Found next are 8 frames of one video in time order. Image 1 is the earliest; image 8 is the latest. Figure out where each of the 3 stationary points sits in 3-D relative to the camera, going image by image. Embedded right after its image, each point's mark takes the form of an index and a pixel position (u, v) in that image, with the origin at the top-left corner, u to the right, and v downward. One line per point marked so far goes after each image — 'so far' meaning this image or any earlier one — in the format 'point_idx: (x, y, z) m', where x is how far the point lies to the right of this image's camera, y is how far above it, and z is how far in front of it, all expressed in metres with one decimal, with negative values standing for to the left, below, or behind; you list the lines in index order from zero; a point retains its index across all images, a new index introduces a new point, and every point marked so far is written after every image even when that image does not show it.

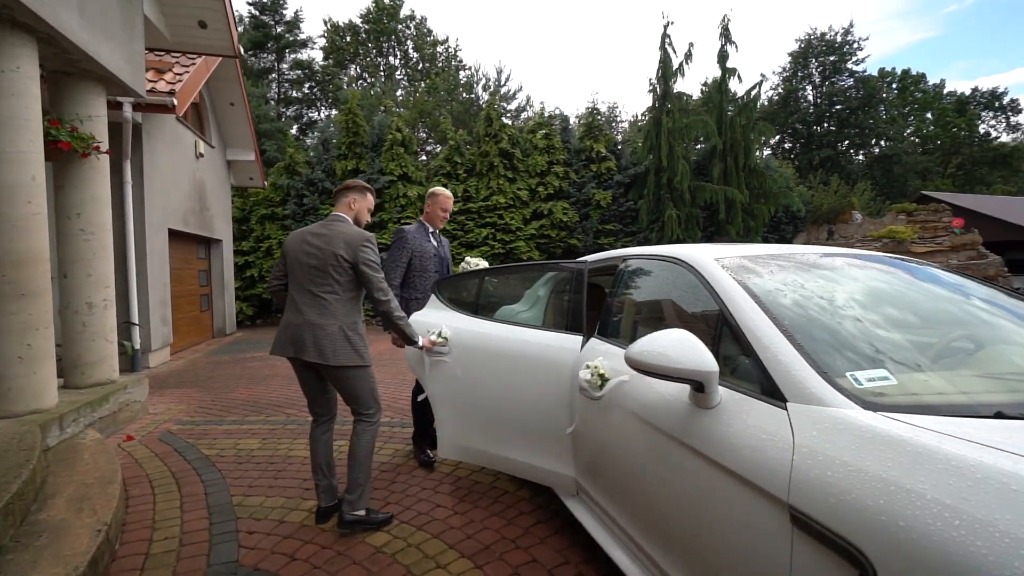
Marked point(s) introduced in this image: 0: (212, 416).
0: (-3.0, -1.3, +4.9) m
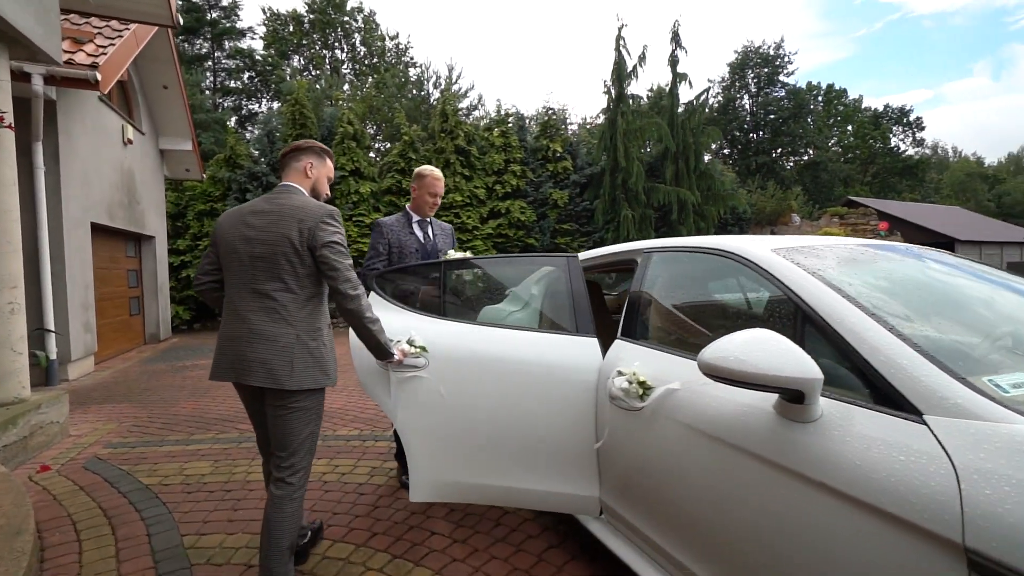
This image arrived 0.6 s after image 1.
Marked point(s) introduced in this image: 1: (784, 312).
0: (-3.1, -1.3, +4.2) m
1: (+1.0, -0.1, +1.7) m
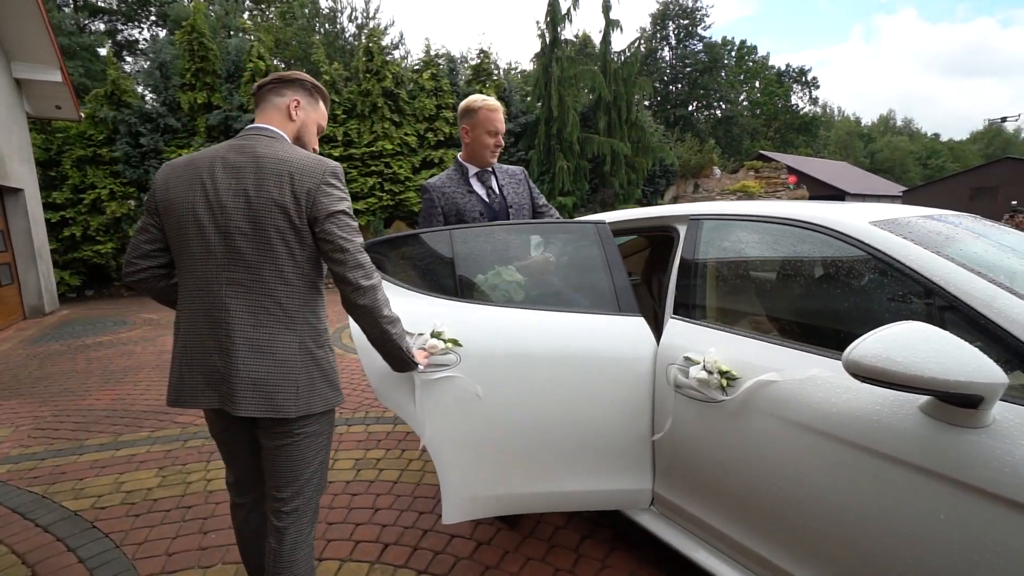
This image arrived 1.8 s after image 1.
0: (-3.2, -1.1, +3.4) m
1: (+1.2, 0.0, +1.5) m
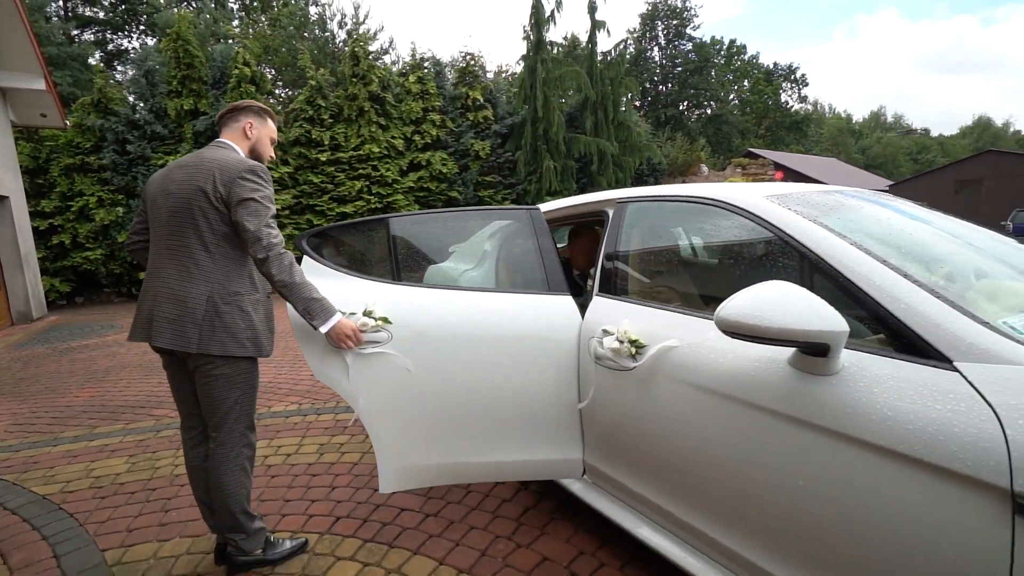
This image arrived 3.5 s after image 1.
0: (-3.5, -1.1, +3.6) m
1: (+0.9, +0.1, +1.7) m
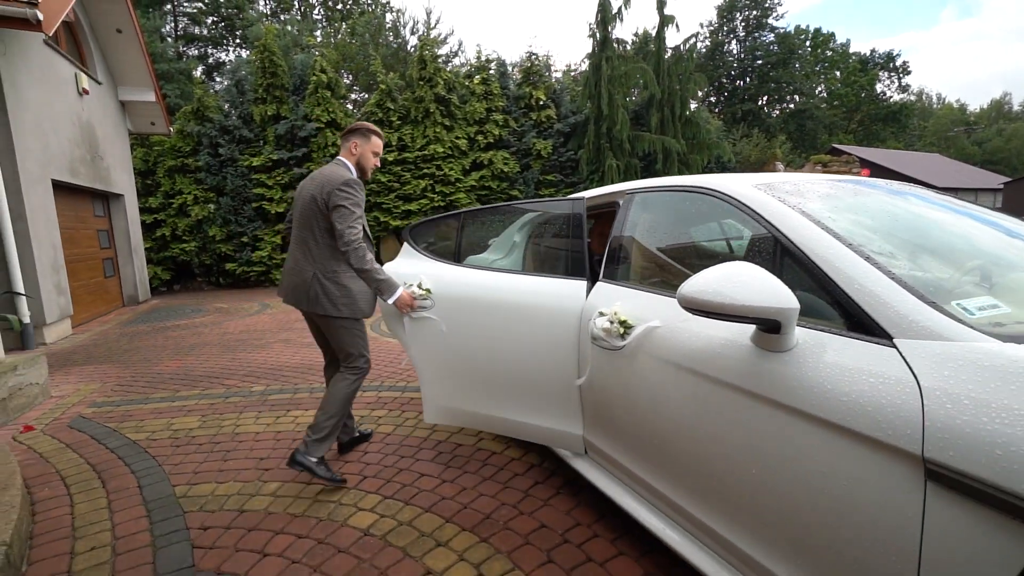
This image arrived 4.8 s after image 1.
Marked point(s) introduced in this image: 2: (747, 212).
0: (-3.3, -0.9, +4.2) m
1: (+0.9, +0.1, +1.7) m
2: (+0.9, +0.3, +1.8) m
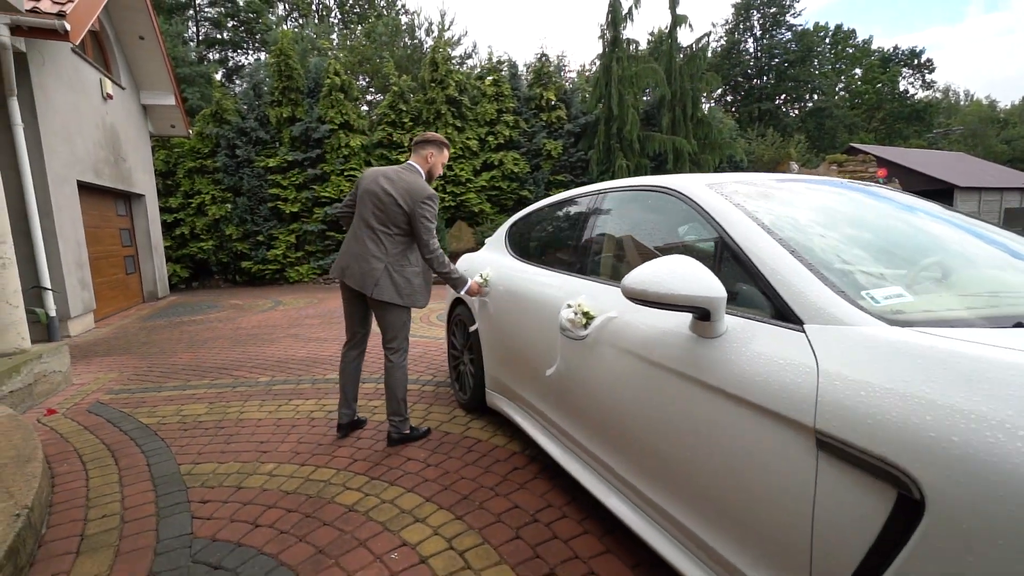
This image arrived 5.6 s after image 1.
0: (-3.3, -0.9, +4.4) m
1: (+0.8, +0.2, +1.9) m
2: (+0.7, +0.3, +1.9) m
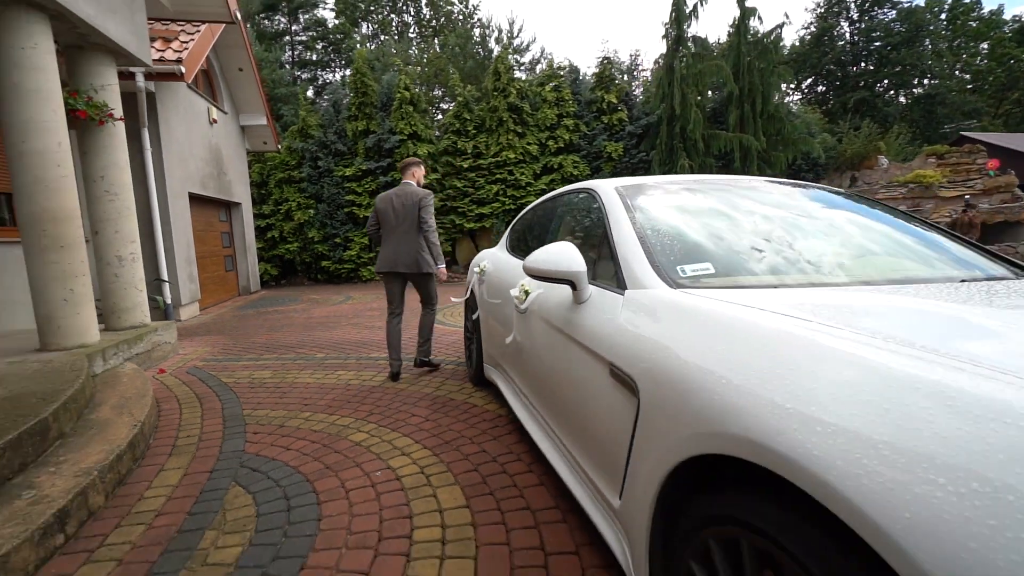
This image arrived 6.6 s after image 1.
0: (-3.2, -0.8, +5.5) m
1: (+0.5, +0.2, +2.4) m
2: (+0.5, +0.4, +2.4) m
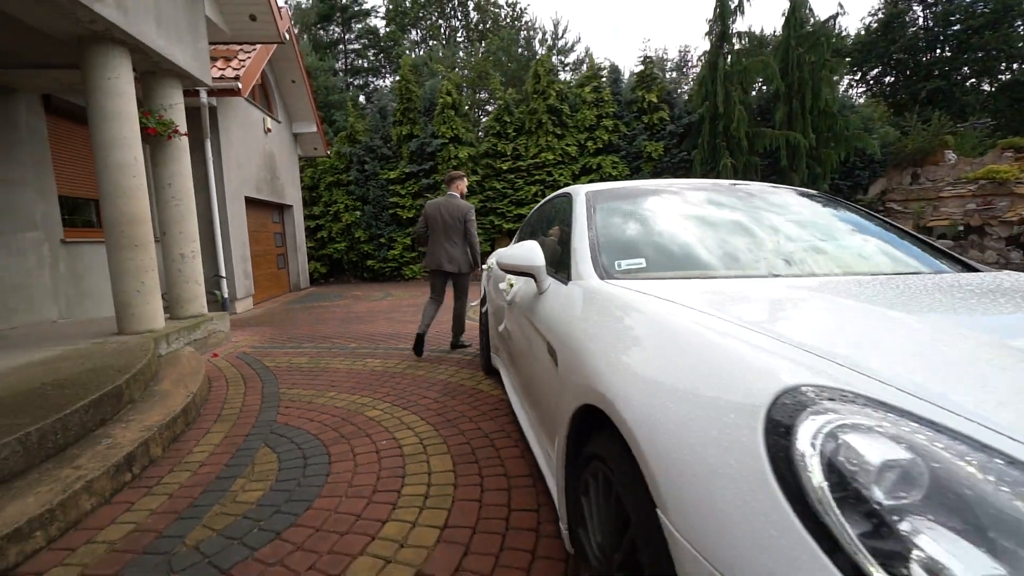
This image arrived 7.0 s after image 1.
0: (-3.0, -0.7, +6.1) m
1: (+0.4, +0.3, +2.7) m
2: (+0.4, +0.4, +2.7) m
